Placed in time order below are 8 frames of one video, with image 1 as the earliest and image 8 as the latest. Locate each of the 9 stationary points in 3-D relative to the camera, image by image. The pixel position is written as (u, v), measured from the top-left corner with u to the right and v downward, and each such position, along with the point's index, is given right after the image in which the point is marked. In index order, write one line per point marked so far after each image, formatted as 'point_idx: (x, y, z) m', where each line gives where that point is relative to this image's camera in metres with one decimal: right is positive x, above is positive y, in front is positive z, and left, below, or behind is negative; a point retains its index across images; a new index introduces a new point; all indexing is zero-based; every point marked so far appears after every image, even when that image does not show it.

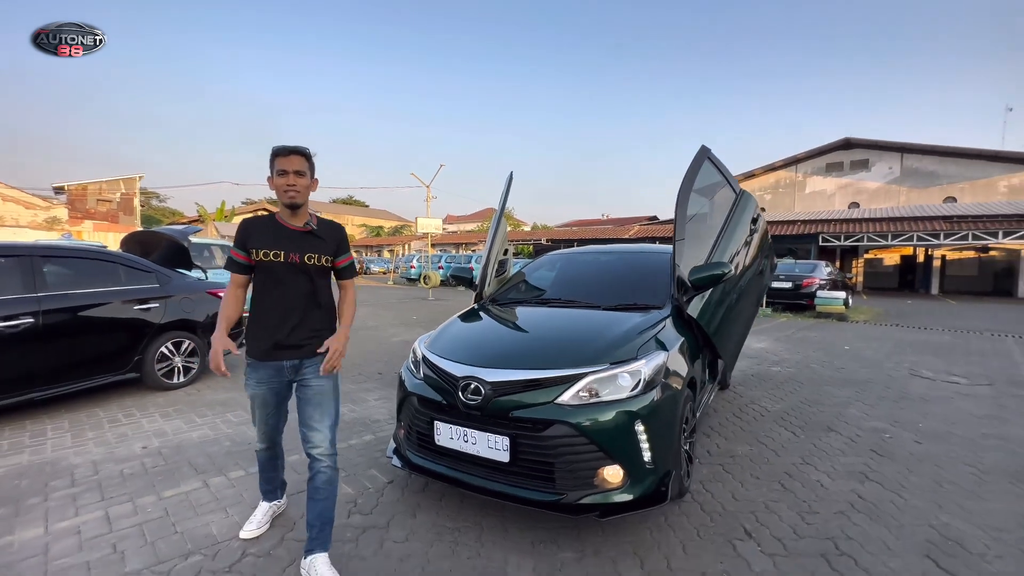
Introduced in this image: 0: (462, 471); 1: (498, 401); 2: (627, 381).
0: (-0.3, -1.0, +2.5) m
1: (-0.1, -0.6, +2.4) m
2: (+0.6, -0.5, +2.4) m
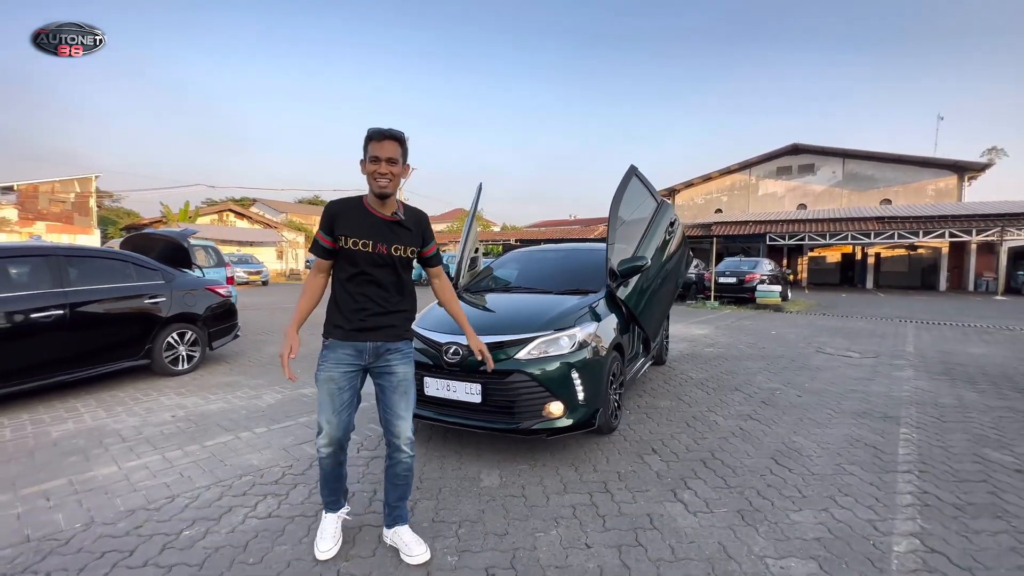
0: (-0.5, -0.9, +3.3) m
1: (-0.3, -0.5, +3.2) m
2: (+0.4, -0.4, +3.3) m
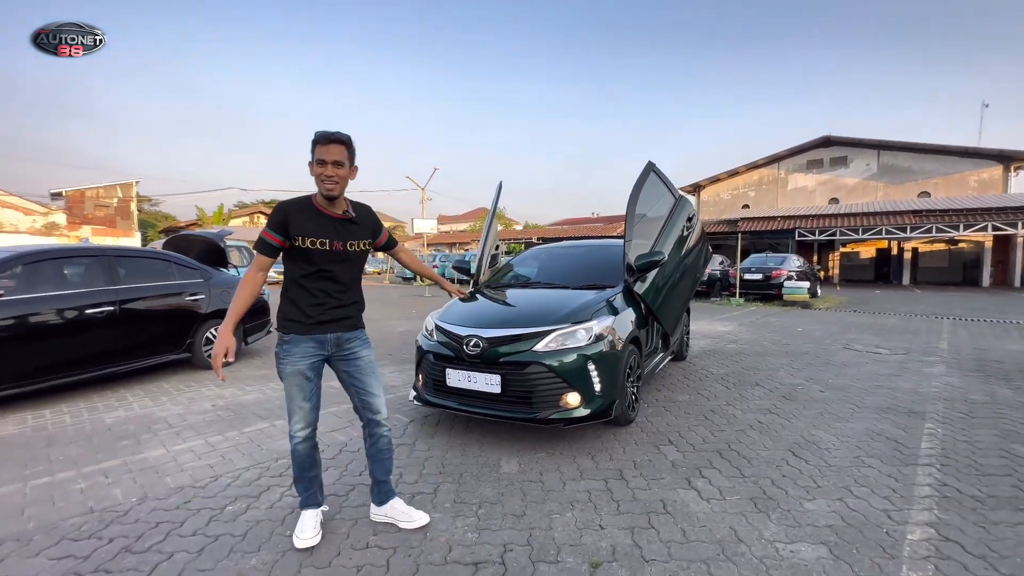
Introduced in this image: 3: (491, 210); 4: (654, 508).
0: (-0.3, -0.9, +3.5) m
1: (-0.2, -0.5, +3.3) m
2: (+0.5, -0.4, +3.4) m
3: (-0.2, +0.9, +5.3) m
4: (+0.8, -1.2, +2.5) m
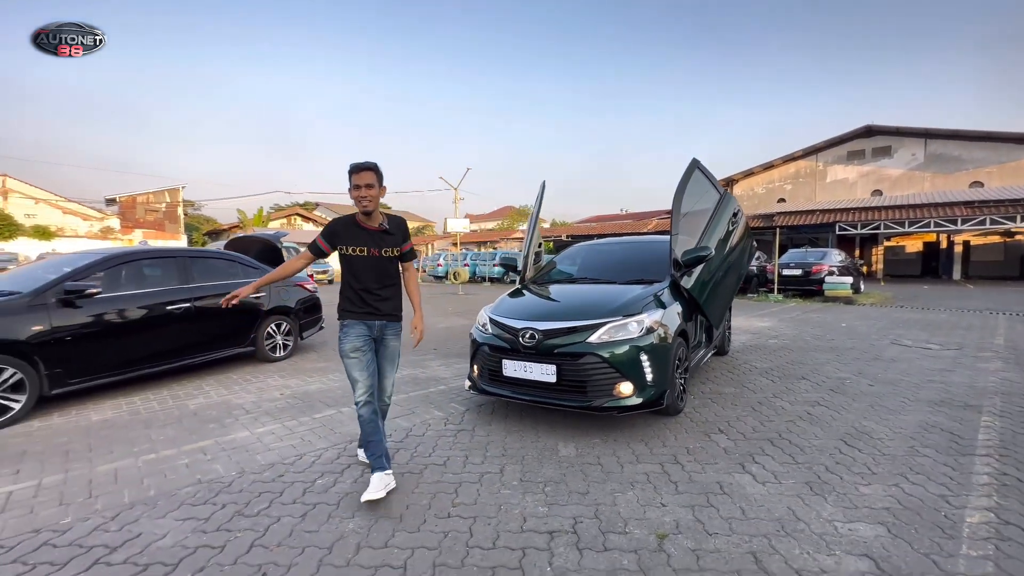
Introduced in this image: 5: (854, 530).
0: (+0.1, -0.8, +3.7) m
1: (+0.3, -0.4, +3.5) m
2: (+1.0, -0.3, +3.5) m
3: (+0.3, +1.0, +5.5) m
4: (+1.2, -1.2, +2.6) m
5: (+1.7, -1.2, +2.2) m
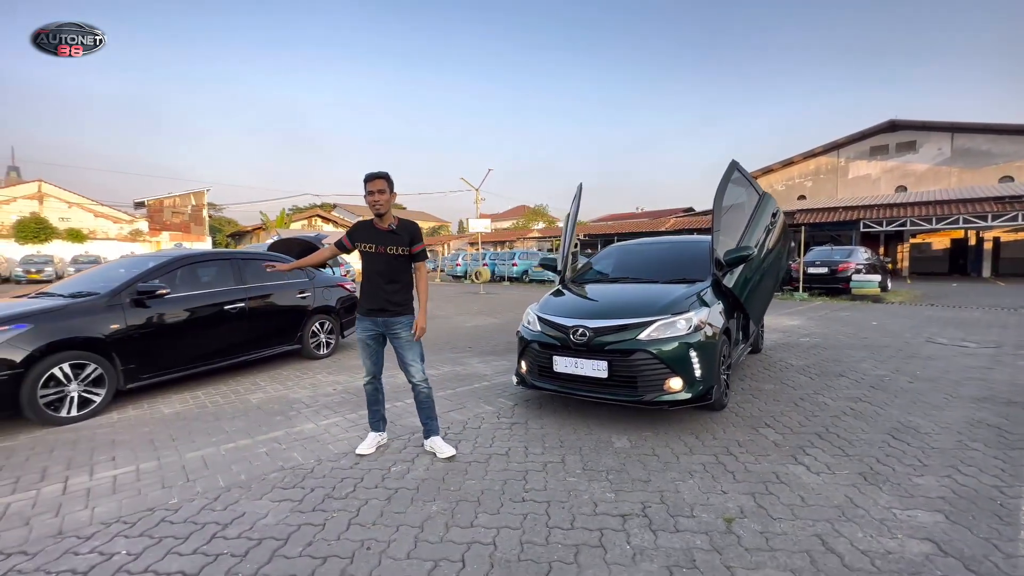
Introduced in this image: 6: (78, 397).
0: (+0.5, -0.8, +3.8) m
1: (+0.7, -0.4, +3.7) m
2: (+1.4, -0.3, +3.7) m
3: (+0.8, +1.0, +5.7) m
4: (+1.6, -1.2, +2.8) m
5: (+2.1, -1.2, +2.3) m
6: (-4.0, -1.0, +4.2) m
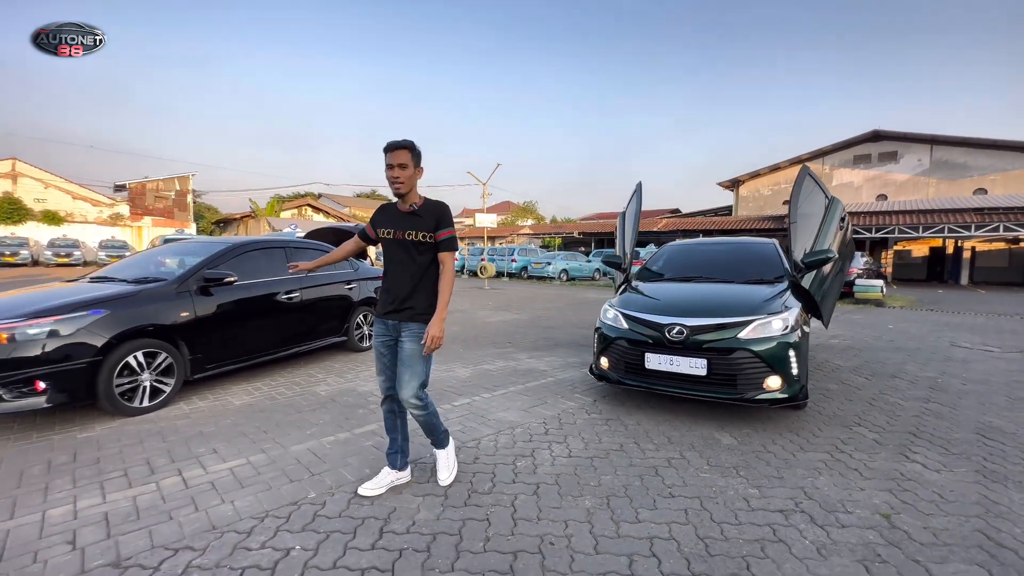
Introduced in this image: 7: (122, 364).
0: (+1.3, -0.8, +3.8) m
1: (+1.5, -0.4, +3.7) m
2: (+2.2, -0.3, +3.7) m
3: (+1.5, +1.0, +5.7) m
4: (+2.4, -1.2, +2.8) m
5: (+2.9, -1.2, +2.4) m
6: (-3.2, -0.9, +4.0) m
7: (-3.3, -0.6, +3.8) m
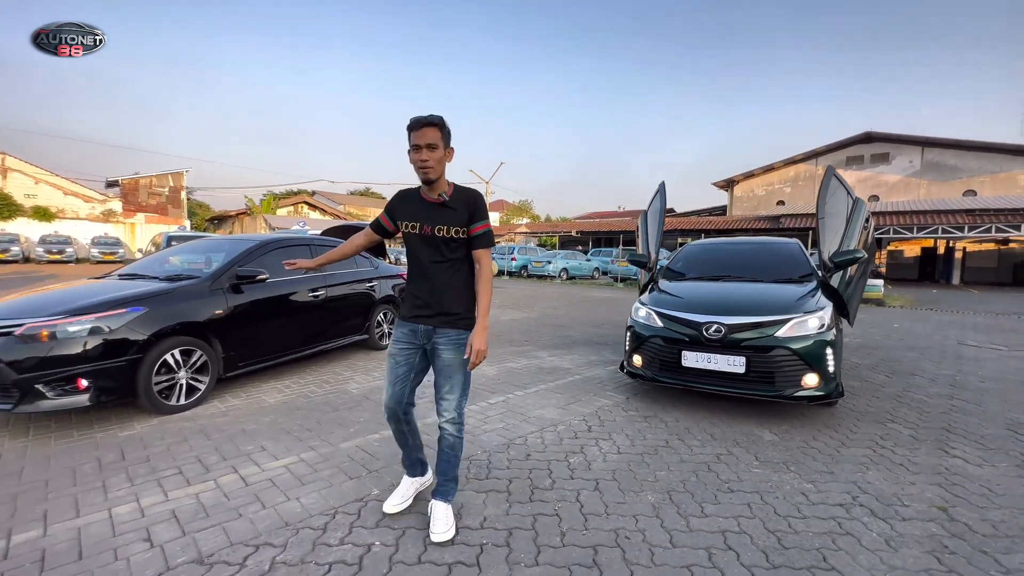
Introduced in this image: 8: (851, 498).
0: (+1.7, -0.8, +3.9) m
1: (+1.9, -0.4, +3.8) m
2: (+2.5, -0.3, +3.8) m
3: (+1.8, +1.0, +5.7) m
4: (+2.8, -1.2, +2.9) m
5: (+3.3, -1.2, +2.5) m
6: (-2.9, -0.8, +4.0) m
7: (-3.0, -0.6, +3.8) m
8: (+1.9, -1.2, +2.5) m
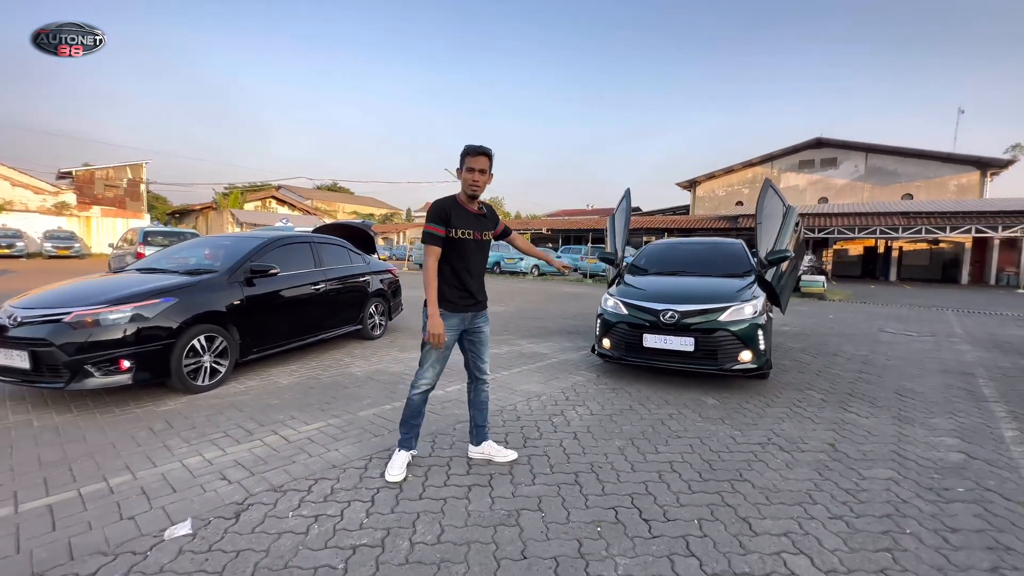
0: (+1.5, -0.7, +4.7) m
1: (+1.7, -0.3, +4.6) m
2: (+2.4, -0.2, +4.6) m
3: (+1.6, +1.1, +6.5) m
4: (+2.7, -1.1, +3.8) m
5: (+3.3, -1.1, +3.4) m
6: (-3.0, -0.8, +4.4) m
7: (-3.1, -0.5, +4.3) m
8: (+1.9, -1.1, +3.3) m
